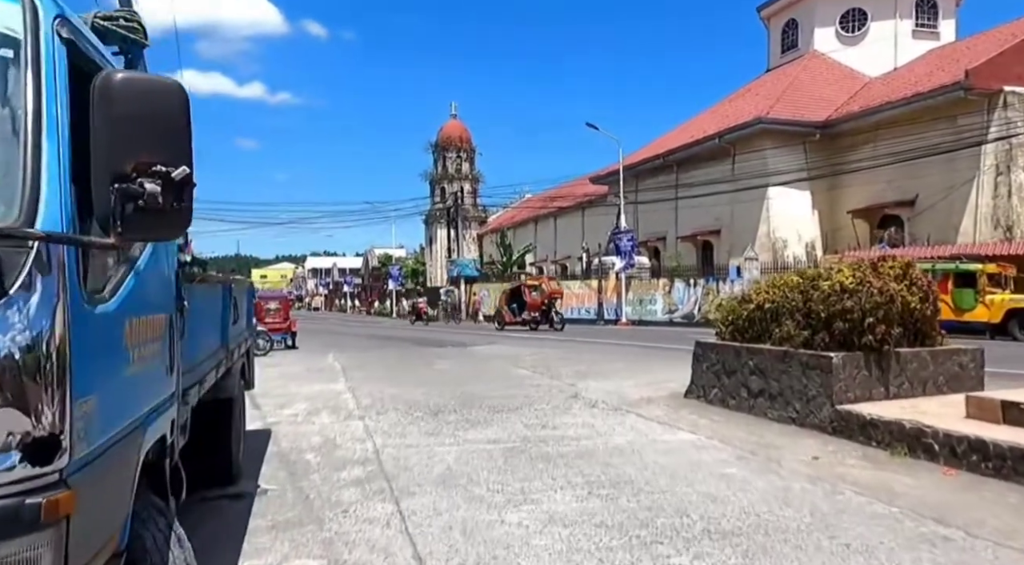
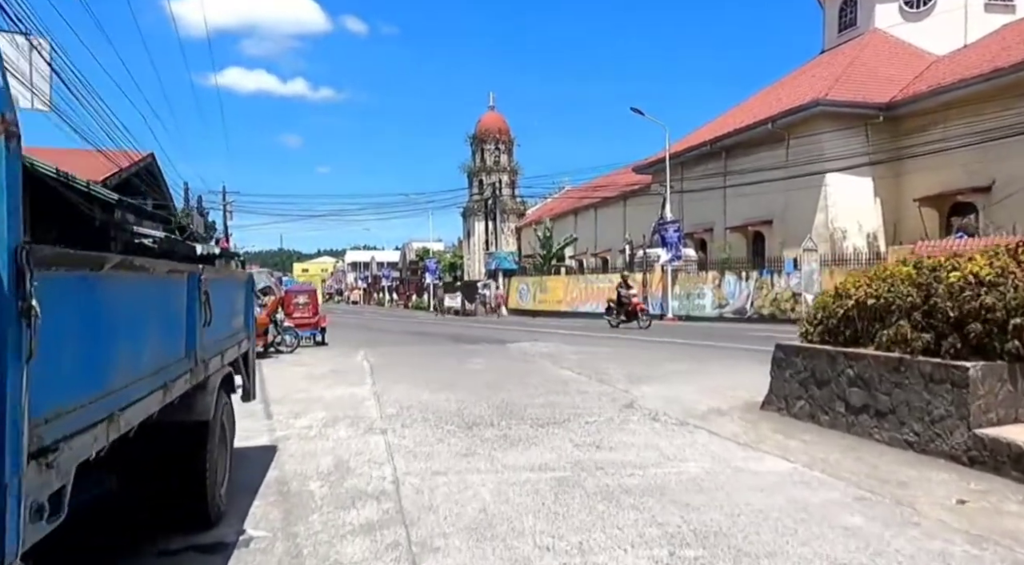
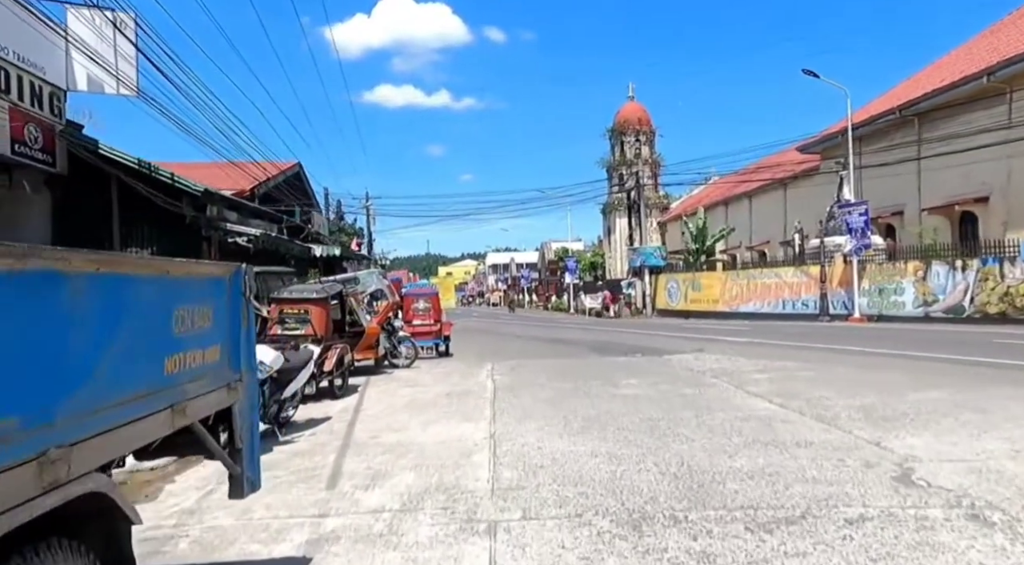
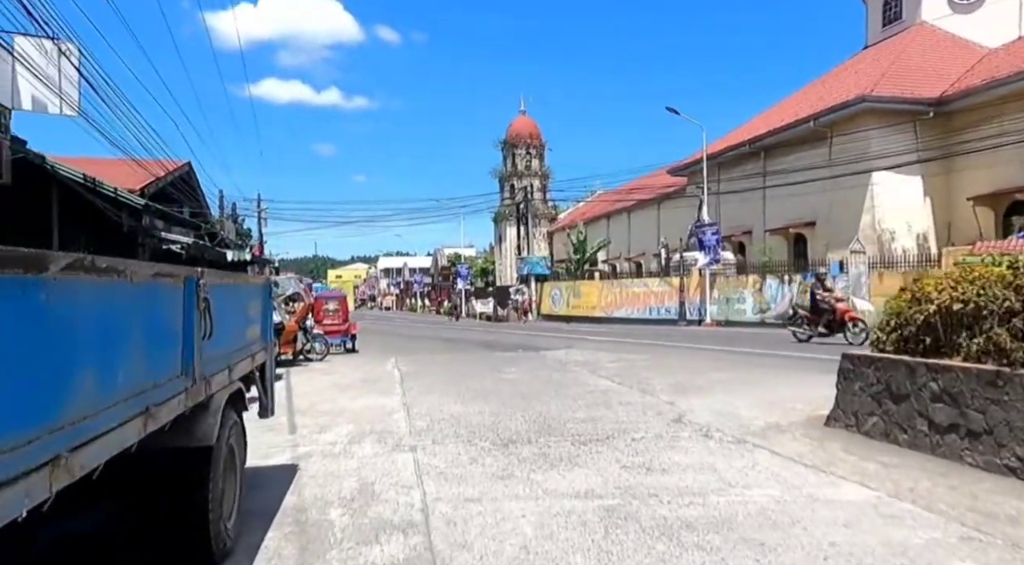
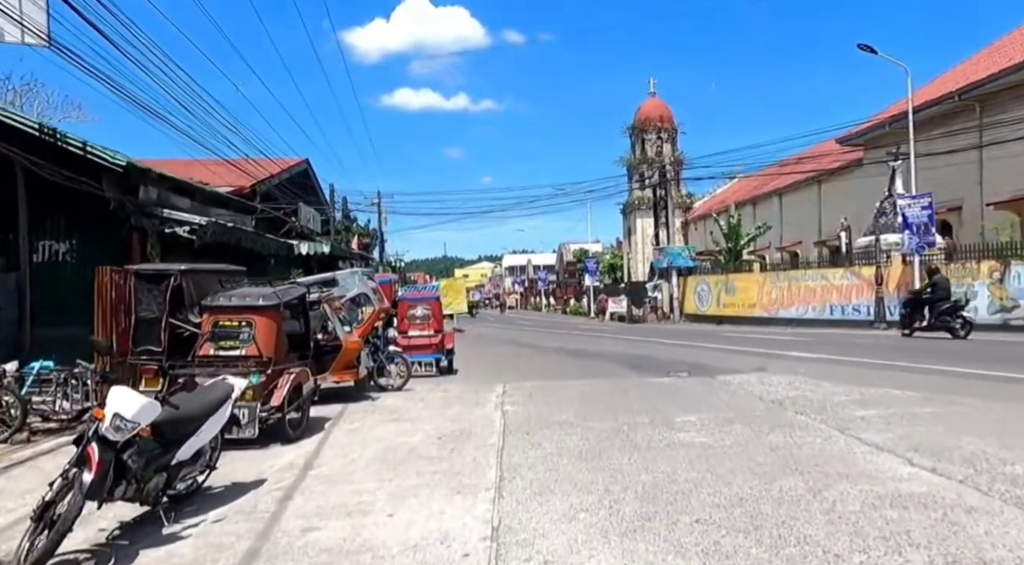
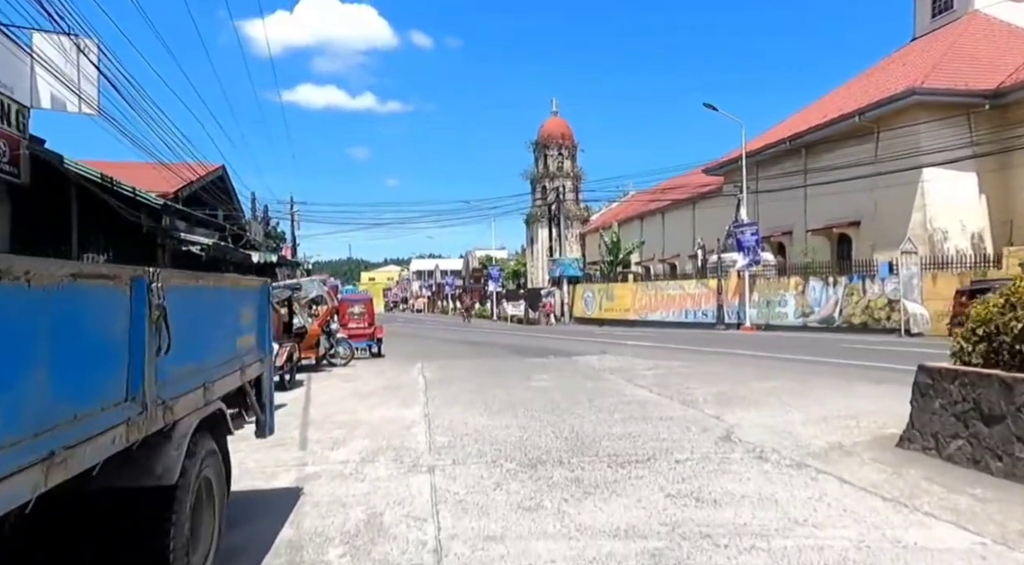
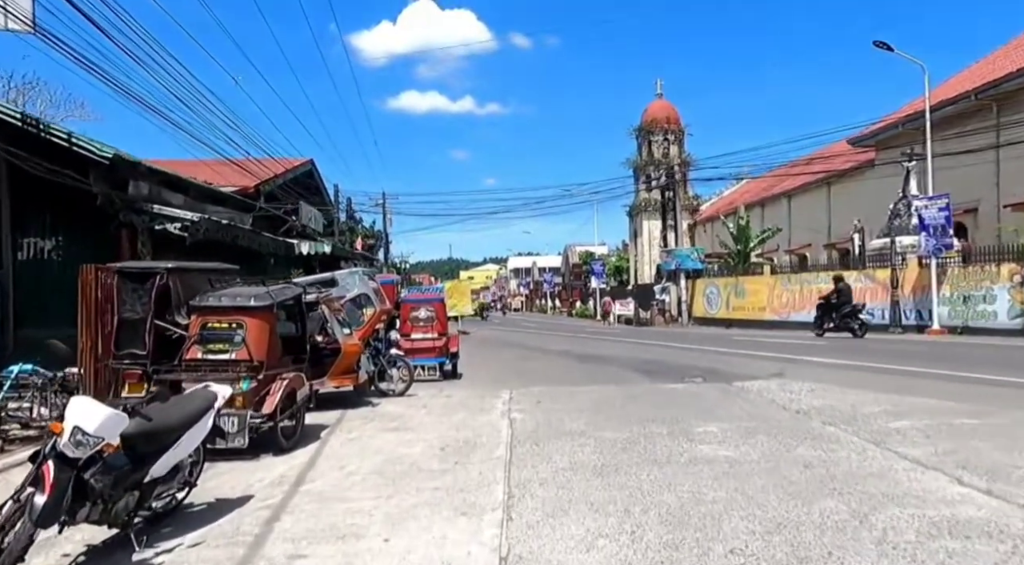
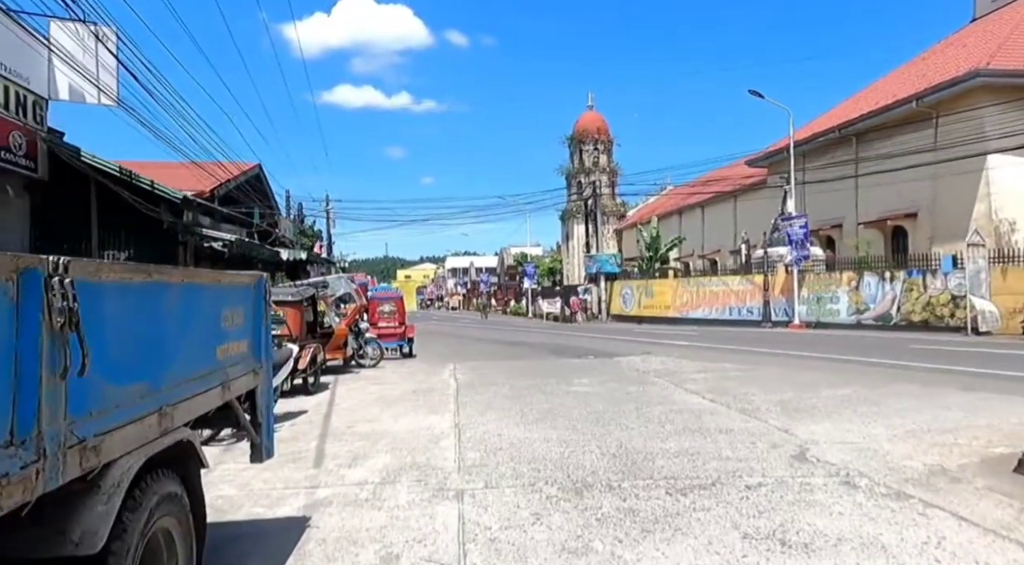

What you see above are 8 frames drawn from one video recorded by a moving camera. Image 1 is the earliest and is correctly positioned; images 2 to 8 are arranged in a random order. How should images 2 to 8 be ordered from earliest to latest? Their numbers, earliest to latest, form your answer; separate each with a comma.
2, 4, 6, 8, 3, 5, 7
